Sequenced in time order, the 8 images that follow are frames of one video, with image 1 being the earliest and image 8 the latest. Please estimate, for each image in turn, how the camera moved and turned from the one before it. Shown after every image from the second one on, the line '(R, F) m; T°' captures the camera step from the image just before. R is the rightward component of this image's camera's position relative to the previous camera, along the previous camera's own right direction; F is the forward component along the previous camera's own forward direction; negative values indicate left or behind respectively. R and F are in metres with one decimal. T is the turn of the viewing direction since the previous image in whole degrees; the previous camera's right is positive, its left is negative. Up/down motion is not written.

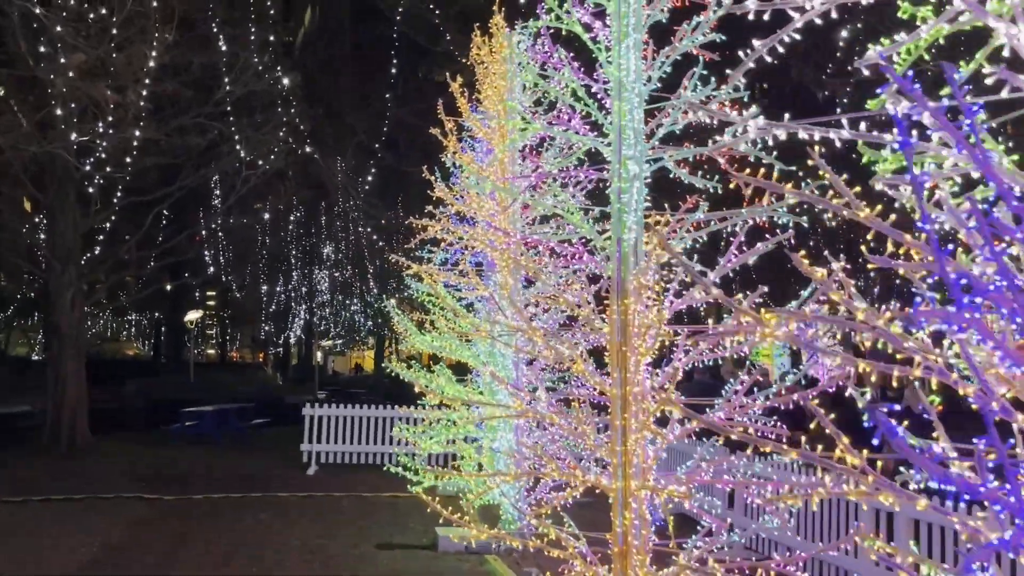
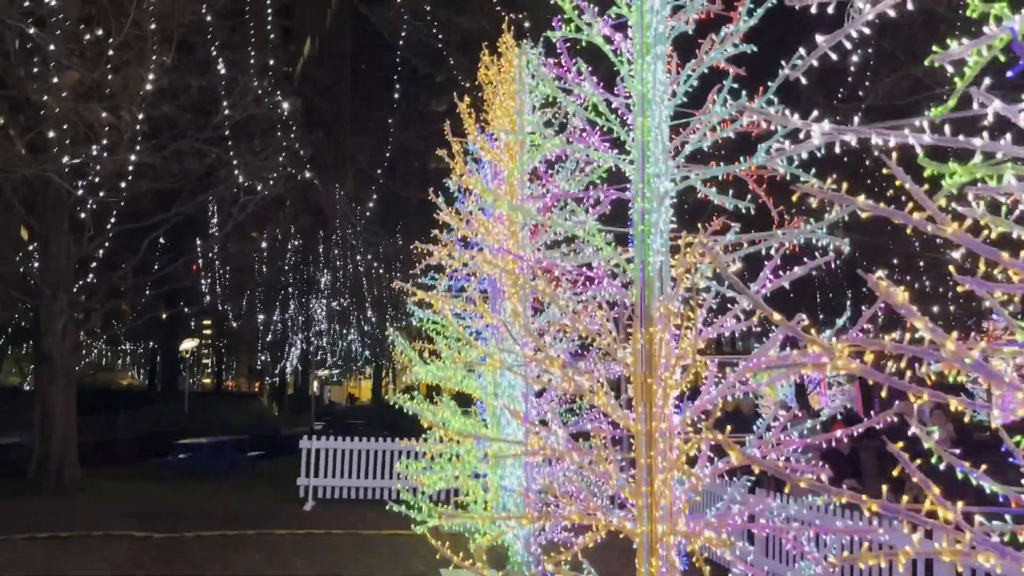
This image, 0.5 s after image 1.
(-0.1, +0.4) m; 0°
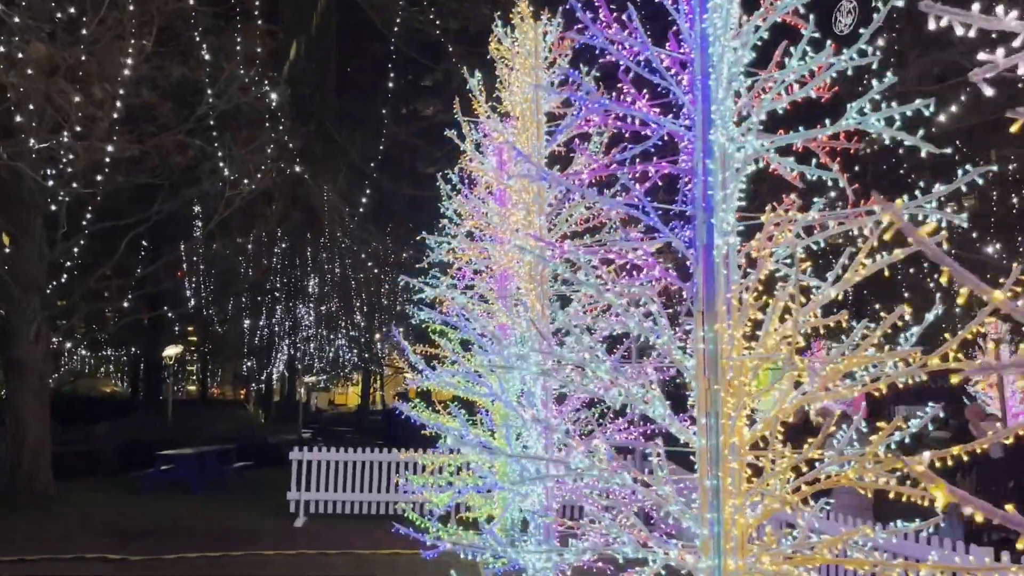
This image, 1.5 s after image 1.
(-0.3, +0.9) m; +1°
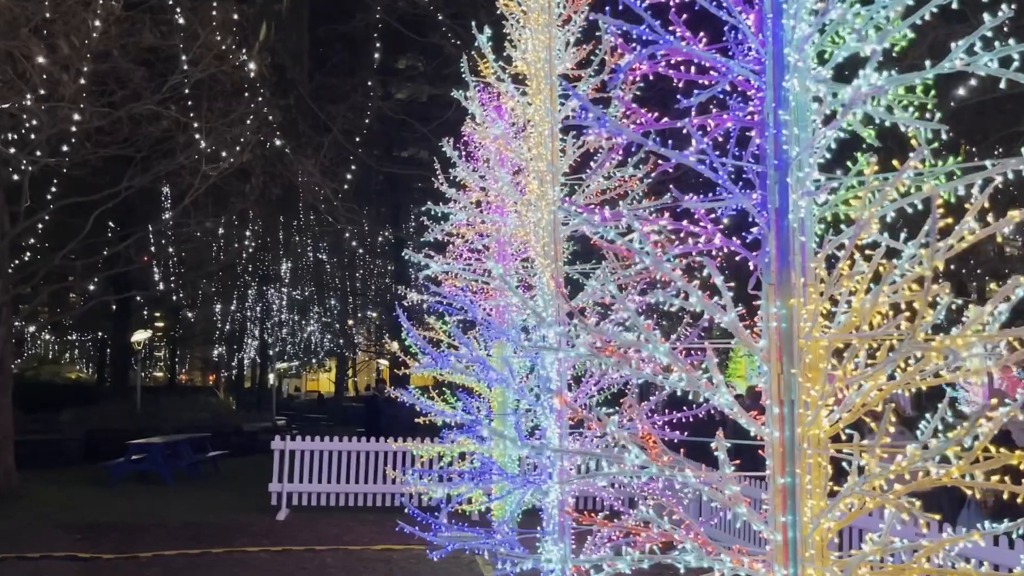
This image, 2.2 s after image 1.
(-0.3, +0.6) m; +2°
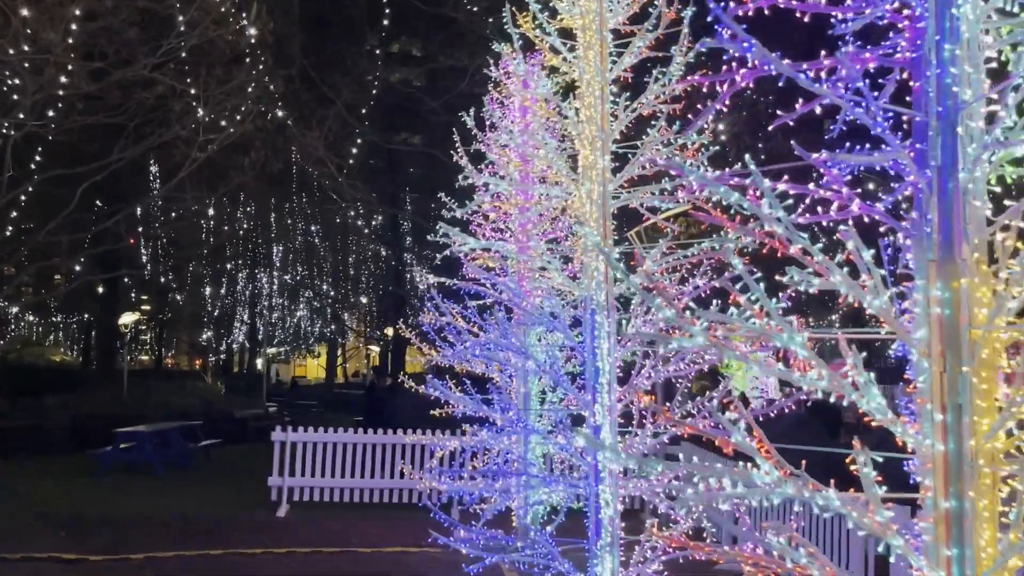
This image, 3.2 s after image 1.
(-0.4, +0.8) m; +1°
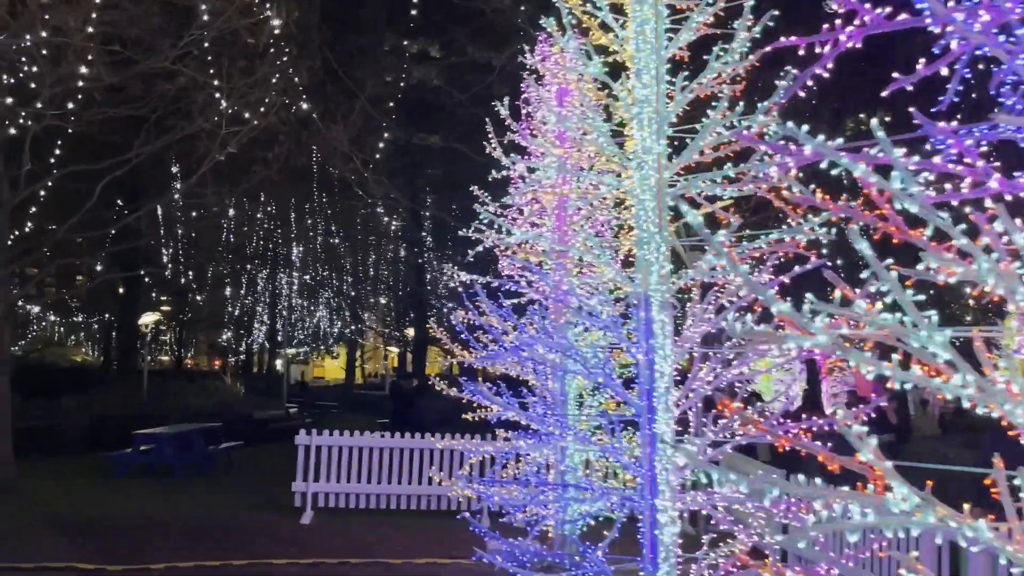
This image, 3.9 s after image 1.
(-0.2, +0.5) m; -1°
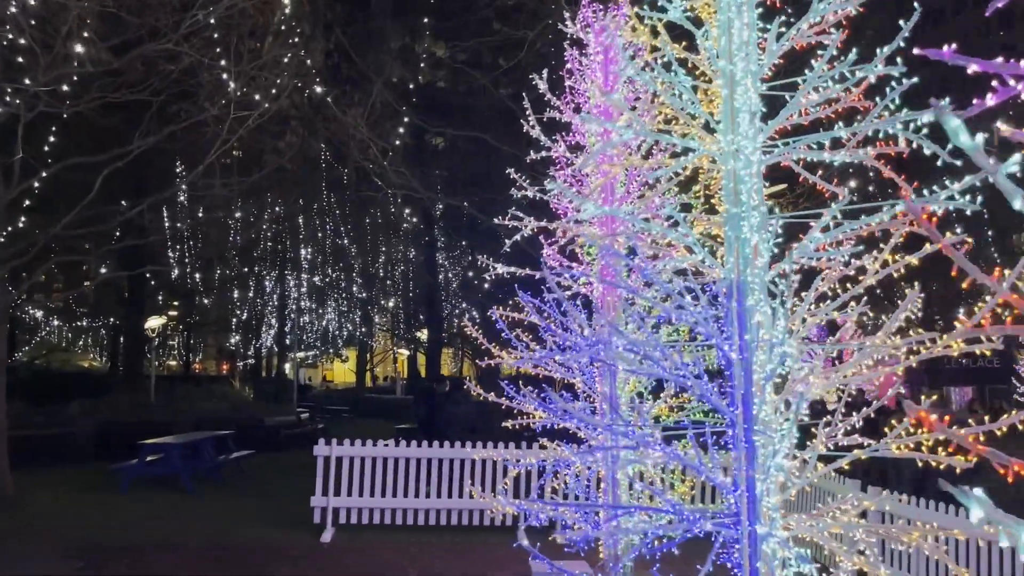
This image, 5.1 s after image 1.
(-0.4, +0.9) m; 0°
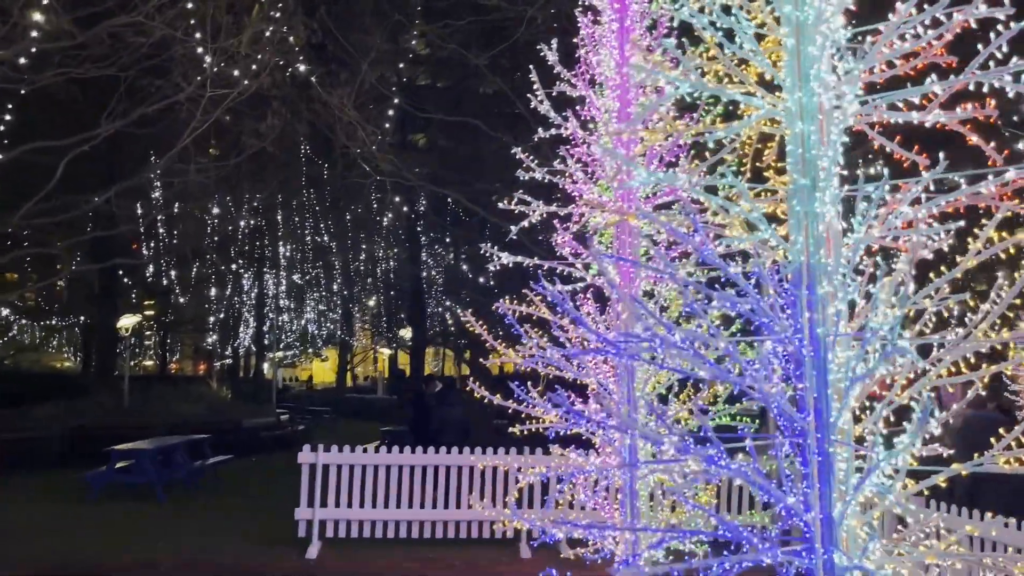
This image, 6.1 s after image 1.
(-0.2, +0.8) m; +1°
